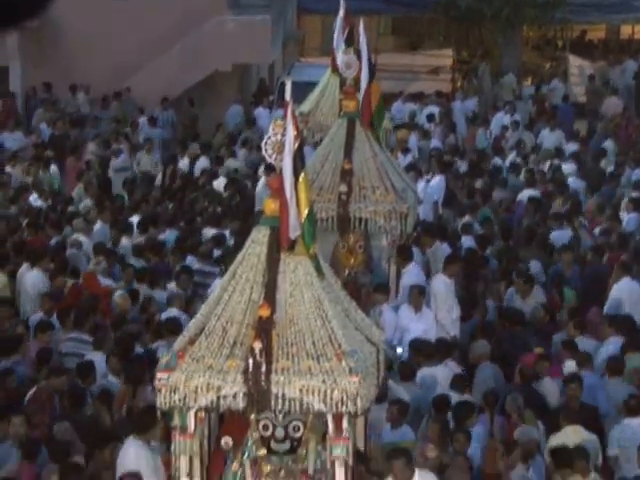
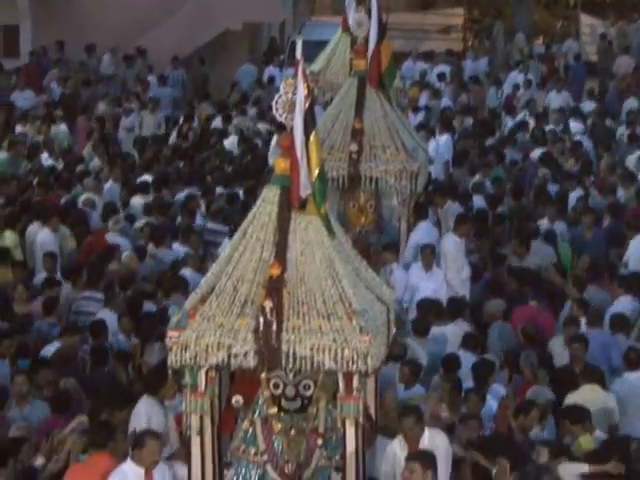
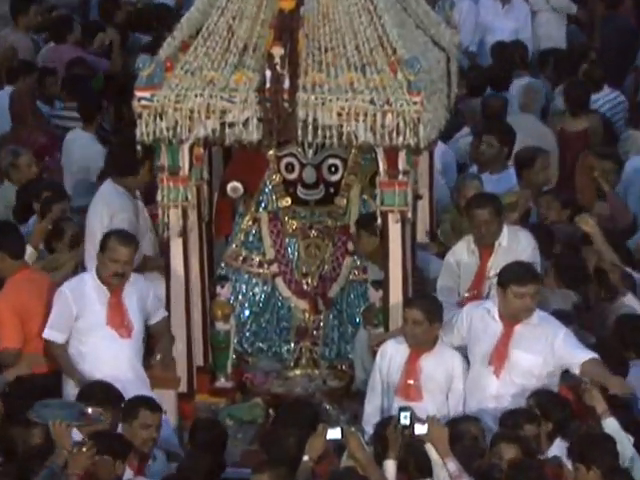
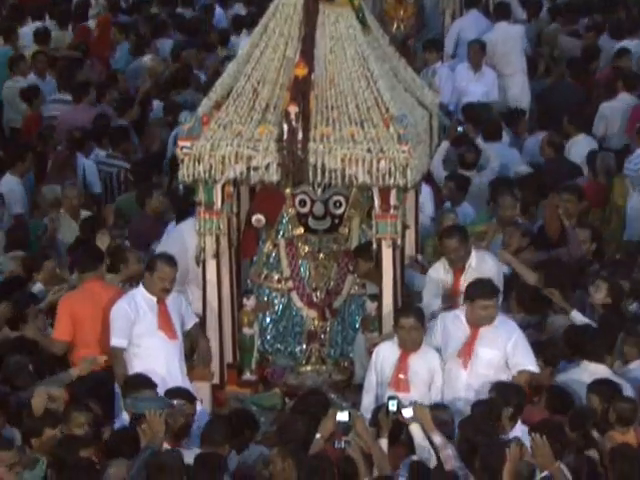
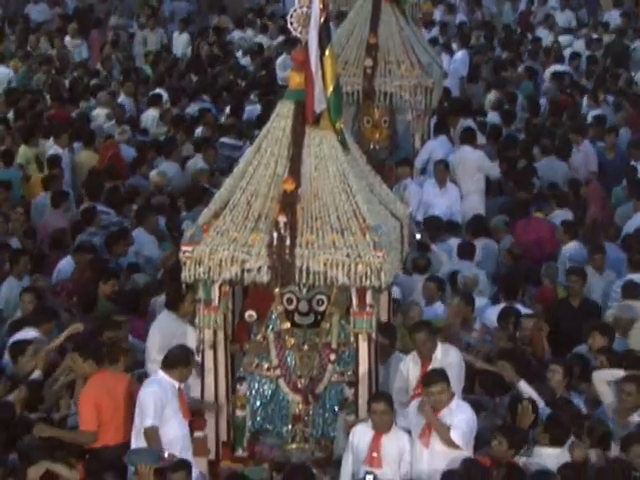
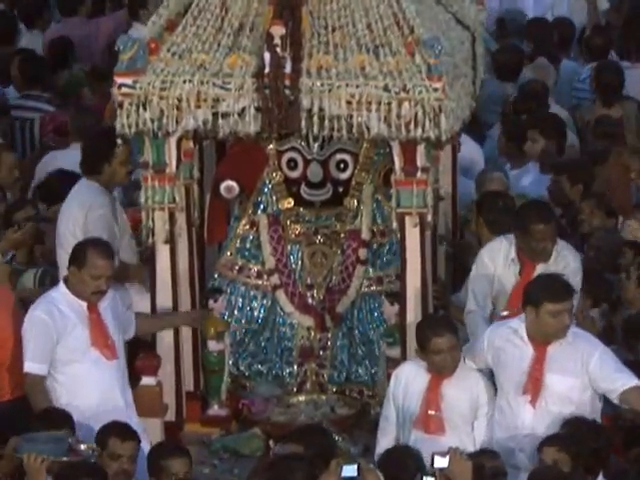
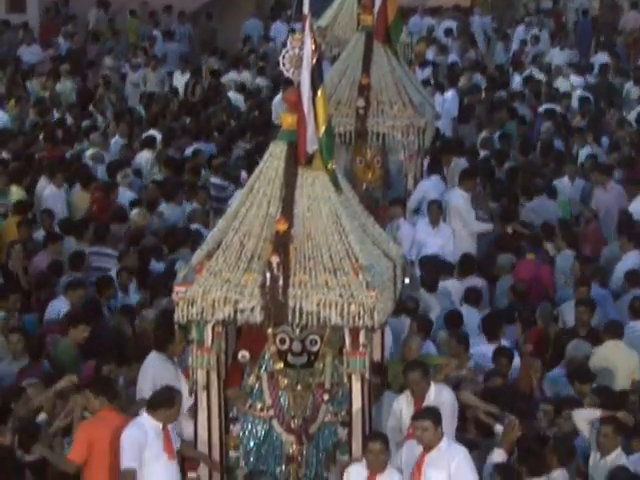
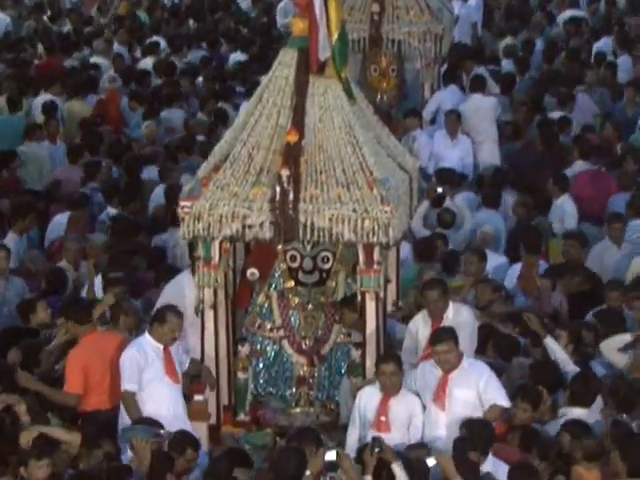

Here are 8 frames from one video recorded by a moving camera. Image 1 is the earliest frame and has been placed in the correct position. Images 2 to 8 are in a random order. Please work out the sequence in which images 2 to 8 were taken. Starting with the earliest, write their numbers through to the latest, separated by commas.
2, 7, 5, 8, 4, 3, 6
